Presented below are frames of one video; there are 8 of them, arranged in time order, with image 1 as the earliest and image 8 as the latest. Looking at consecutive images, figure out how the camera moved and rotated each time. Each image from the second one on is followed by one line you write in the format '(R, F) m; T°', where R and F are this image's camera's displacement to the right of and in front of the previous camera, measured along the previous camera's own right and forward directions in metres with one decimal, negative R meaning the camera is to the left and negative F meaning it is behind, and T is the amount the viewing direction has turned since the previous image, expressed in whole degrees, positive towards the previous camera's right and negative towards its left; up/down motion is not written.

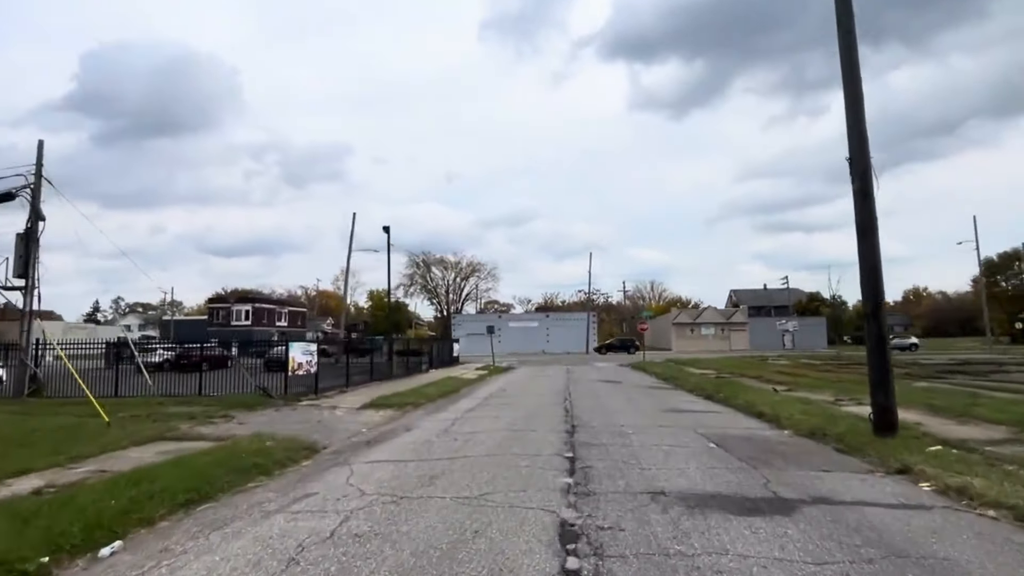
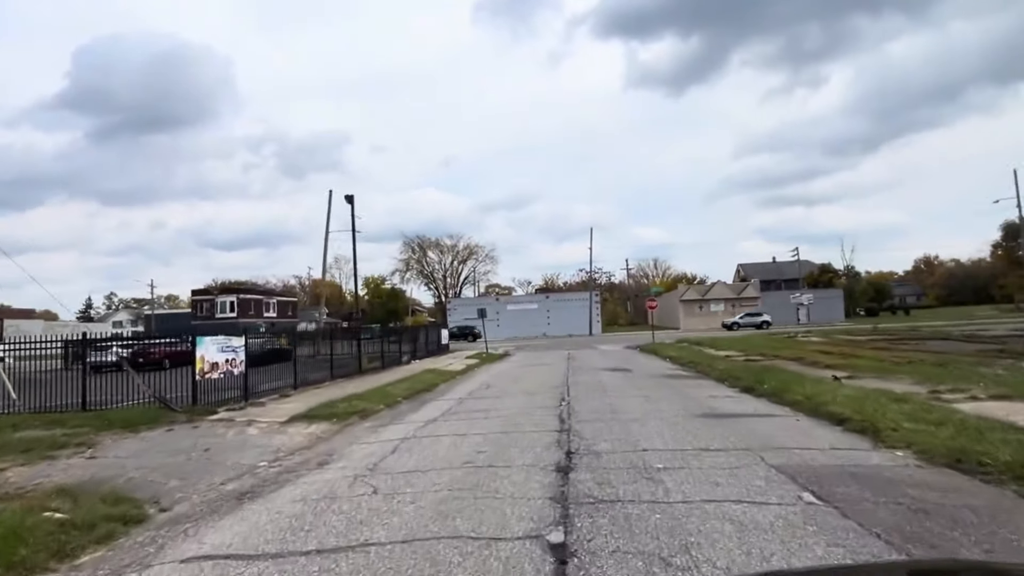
(+0.8, +5.4) m; 0°
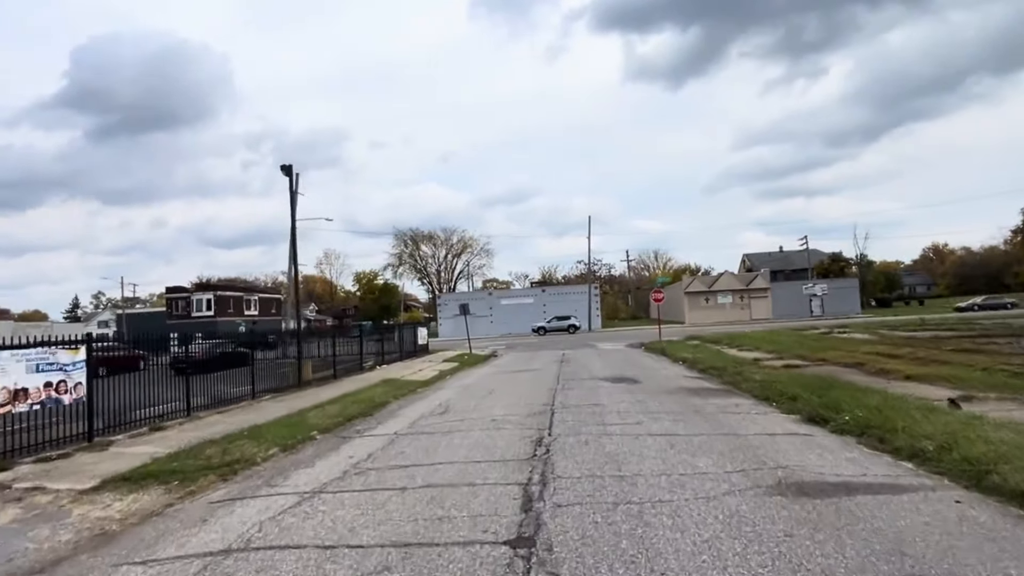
(+1.0, +5.9) m; 0°
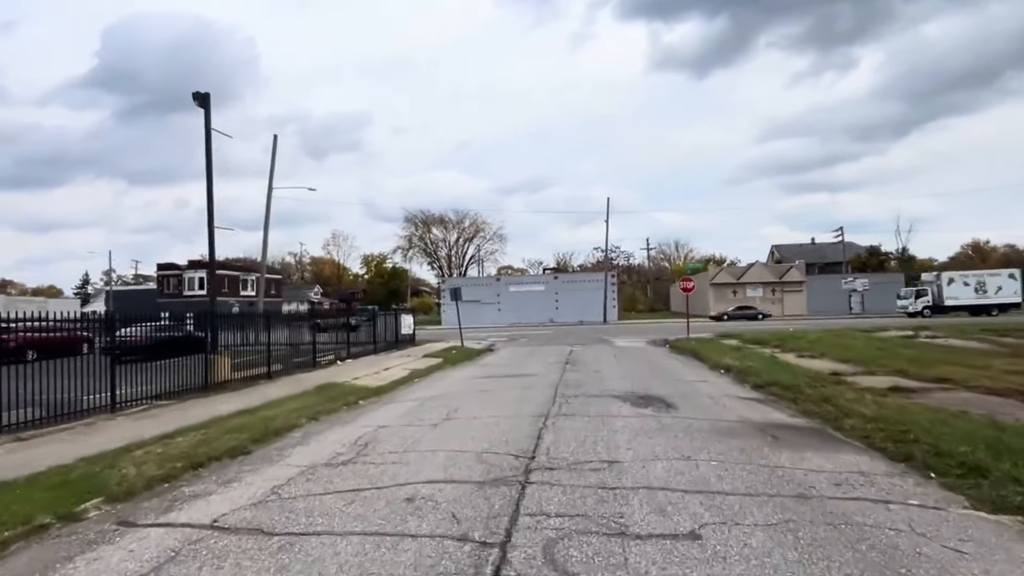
(+1.0, +6.5) m; -2°
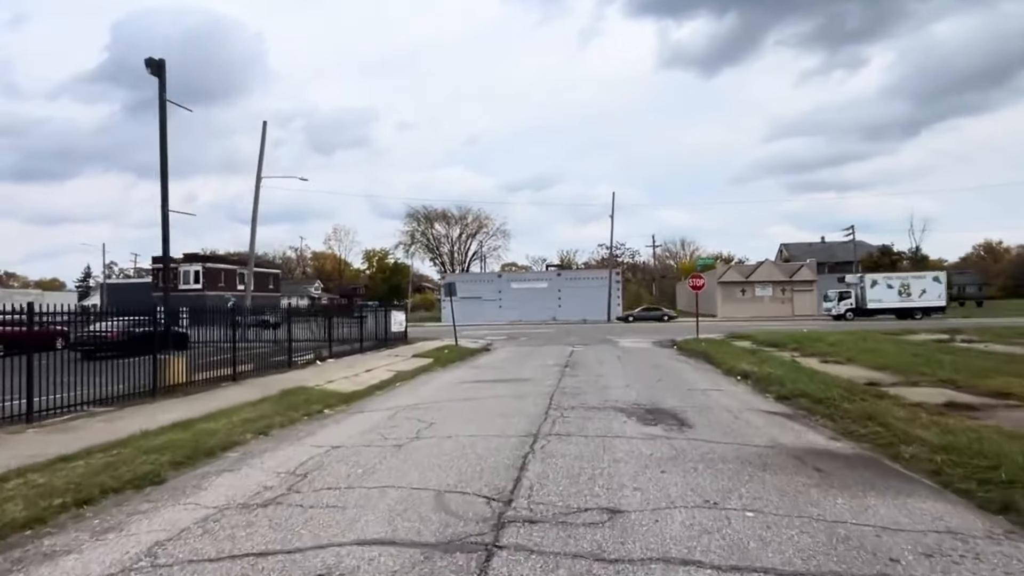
(+0.4, +2.1) m; 0°
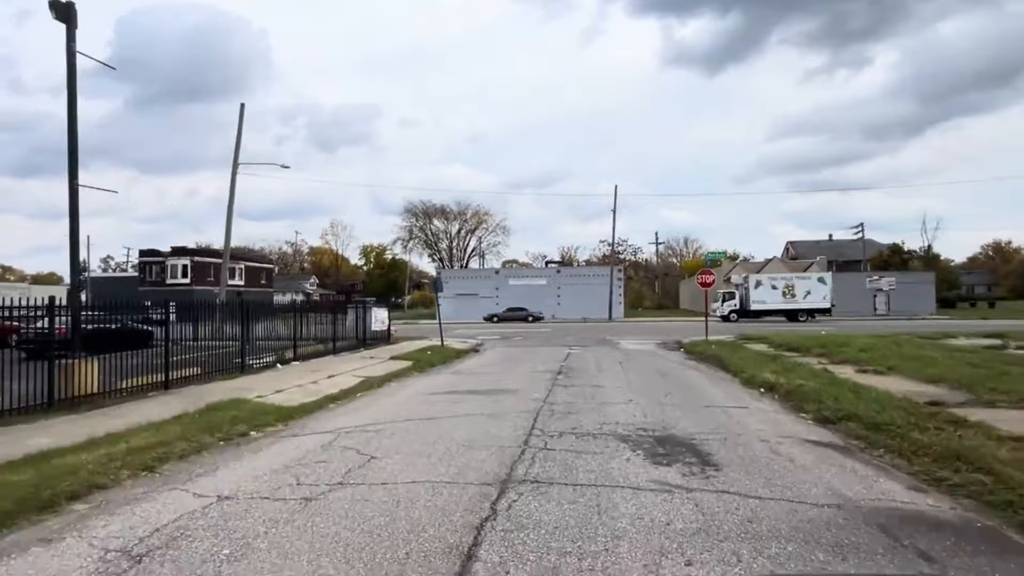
(+0.5, +2.9) m; 0°
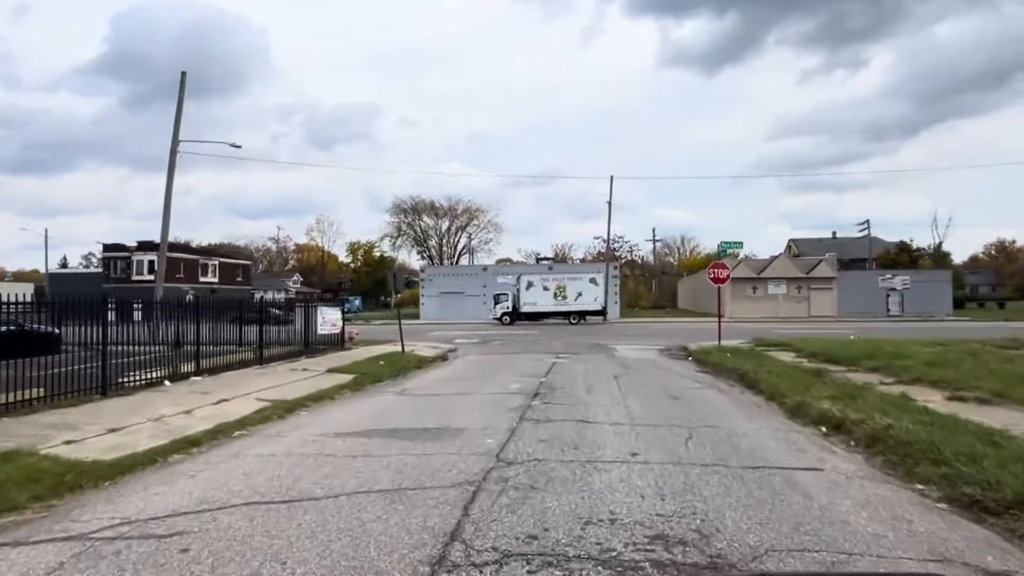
(+0.9, +5.0) m; 0°
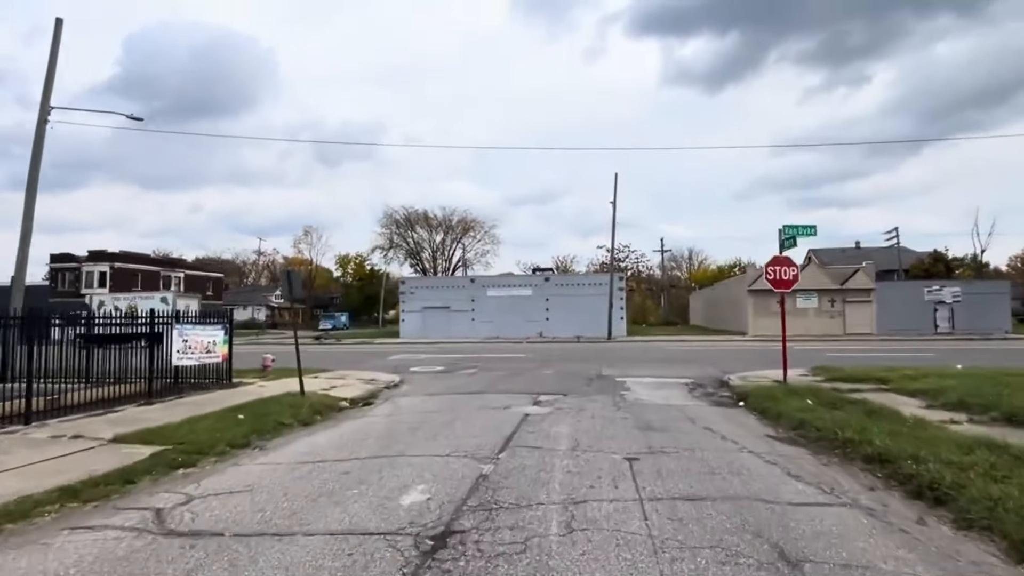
(+1.4, +8.6) m; 0°
